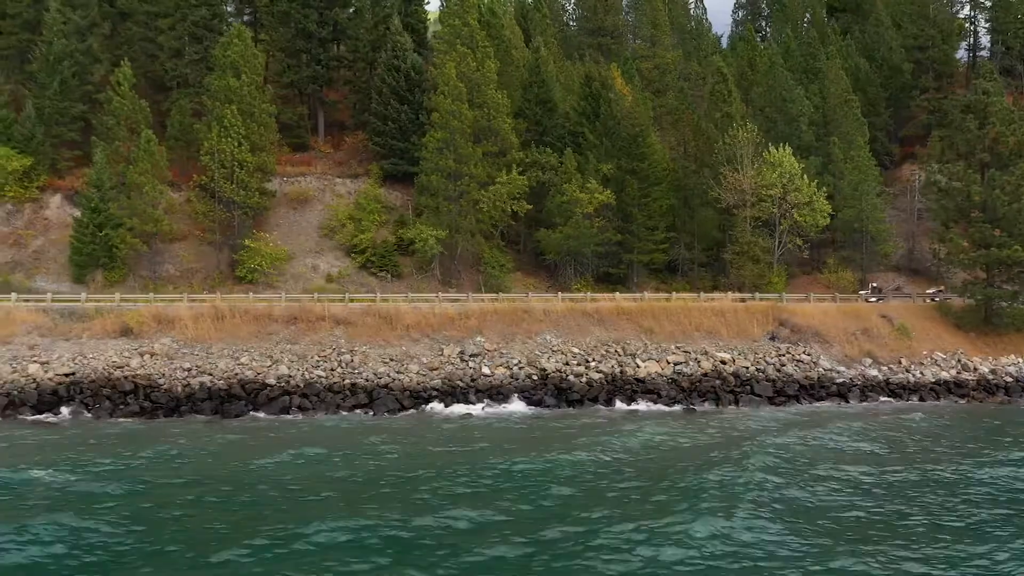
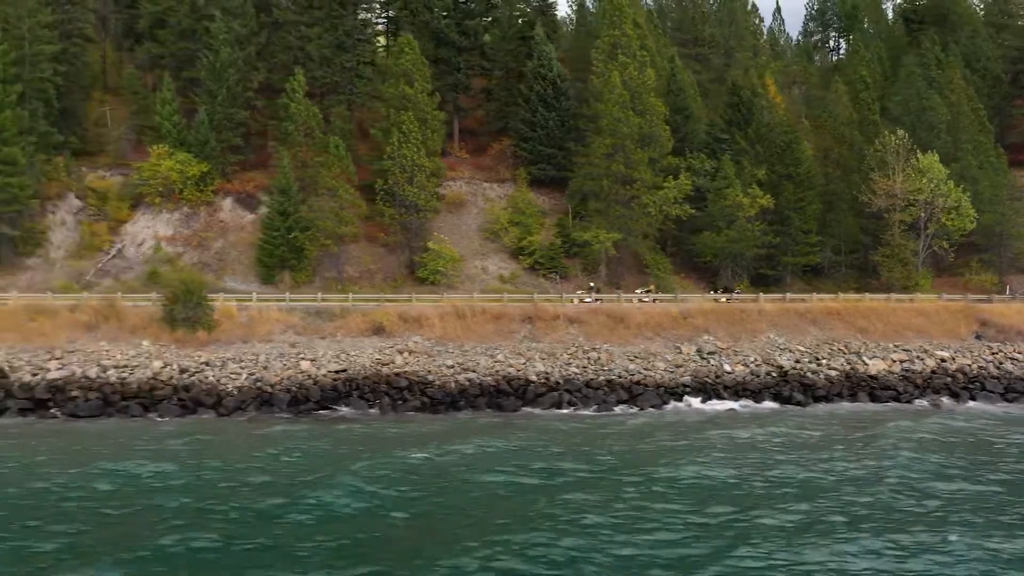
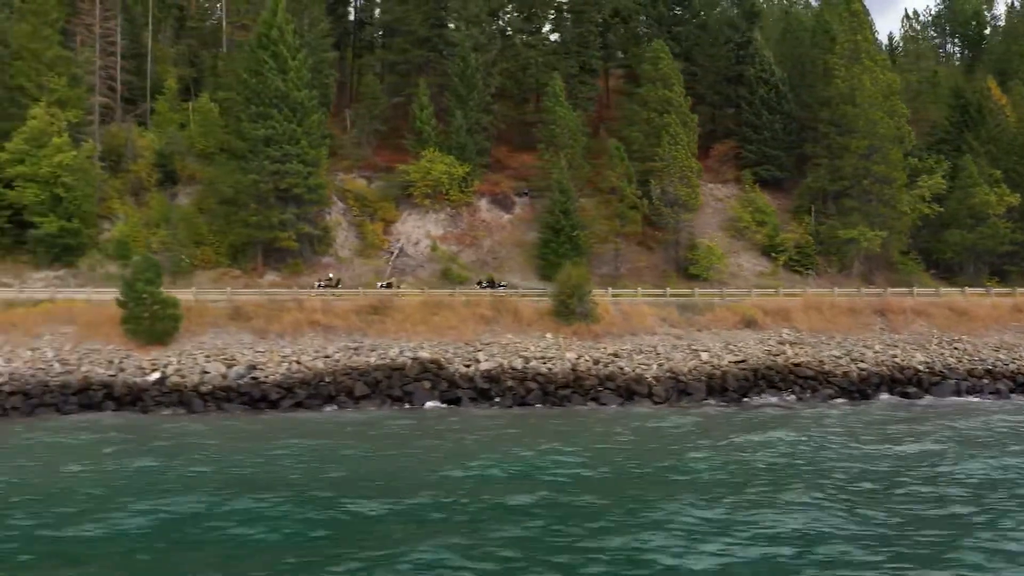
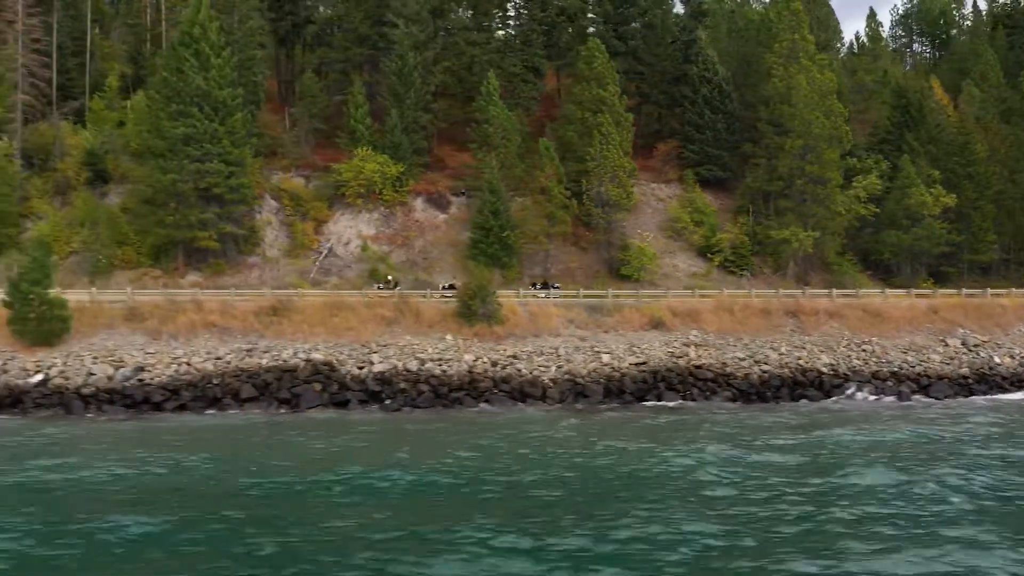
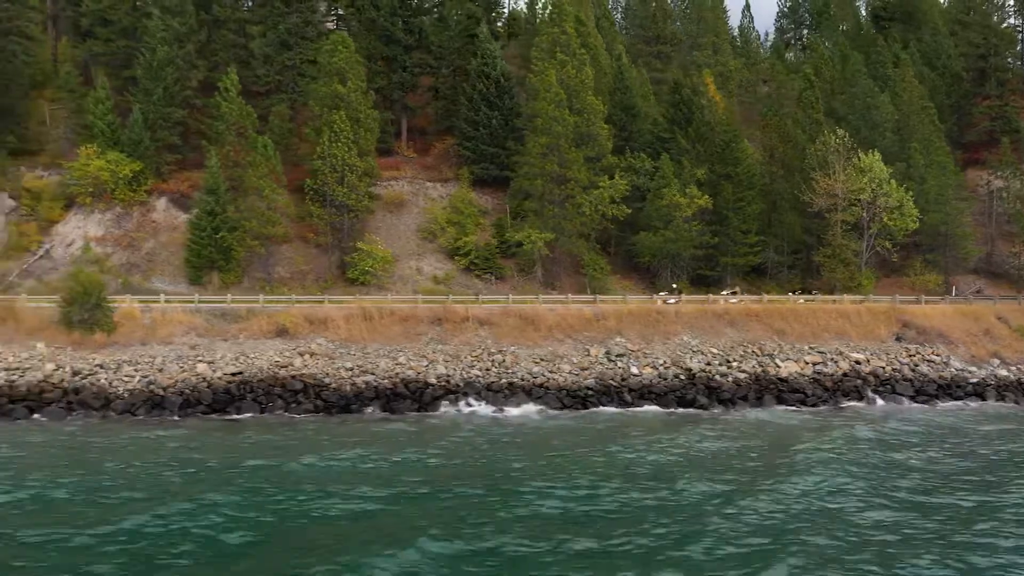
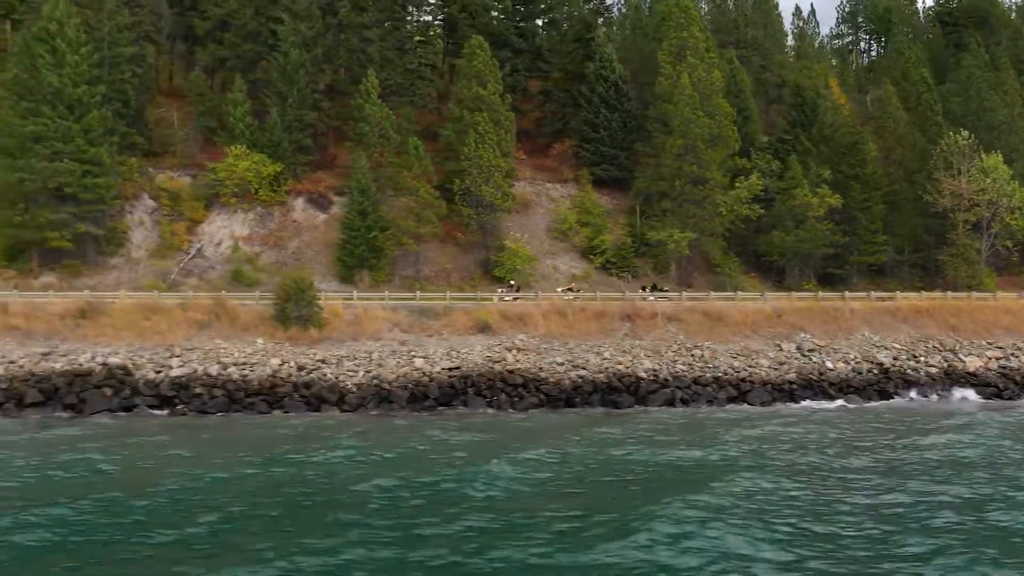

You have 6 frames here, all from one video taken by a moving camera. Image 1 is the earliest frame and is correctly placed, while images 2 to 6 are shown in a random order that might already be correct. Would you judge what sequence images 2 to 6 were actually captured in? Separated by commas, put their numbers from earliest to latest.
5, 2, 6, 4, 3
